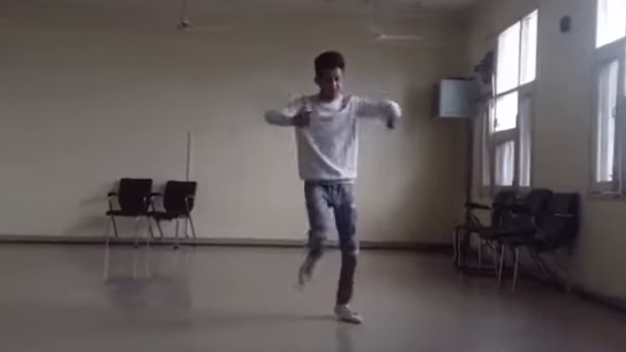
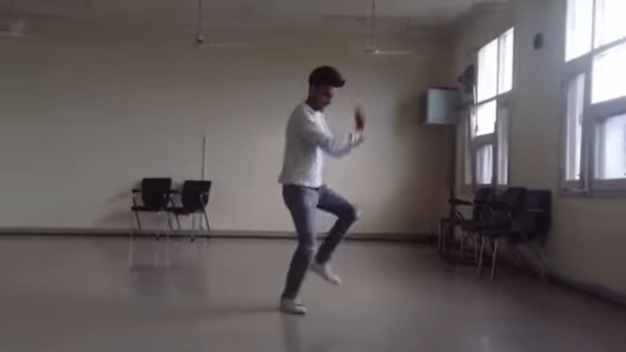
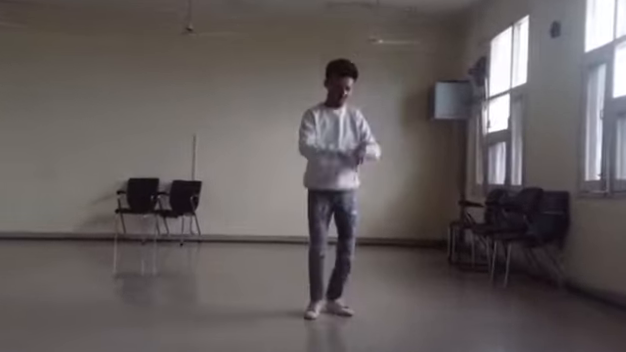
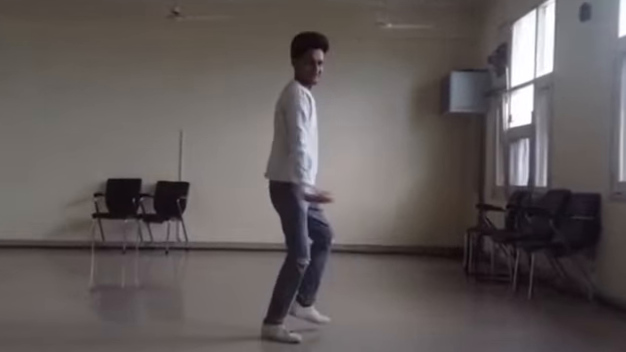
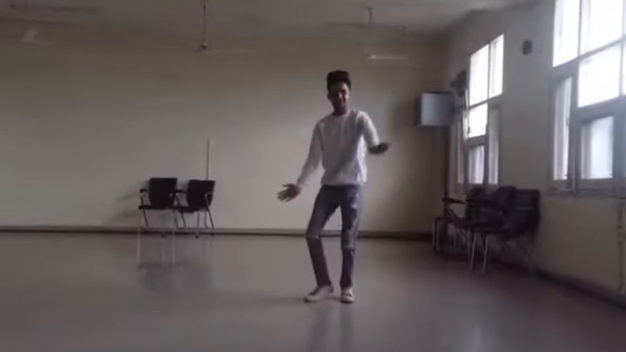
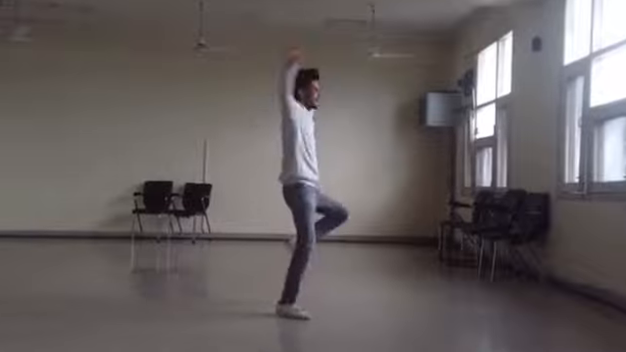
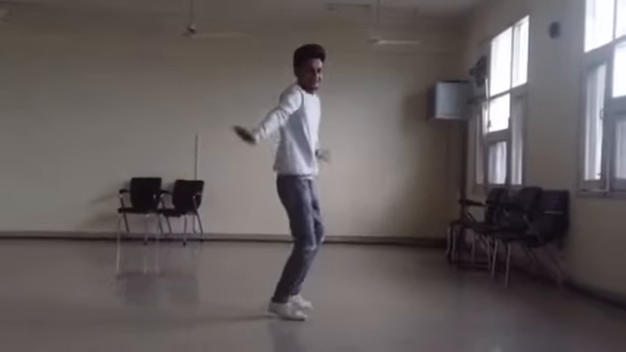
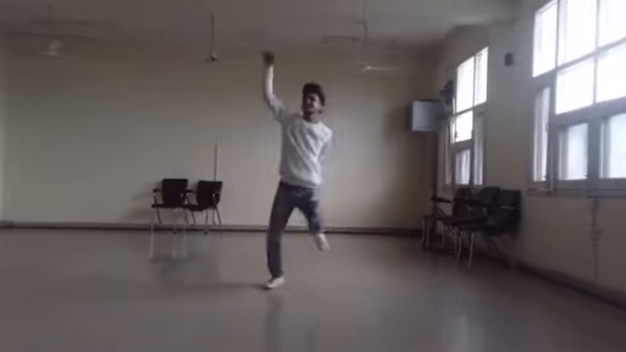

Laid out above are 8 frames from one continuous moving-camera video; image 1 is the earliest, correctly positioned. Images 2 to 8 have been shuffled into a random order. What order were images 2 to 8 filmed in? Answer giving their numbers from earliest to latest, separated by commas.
8, 5, 3, 2, 4, 7, 6
